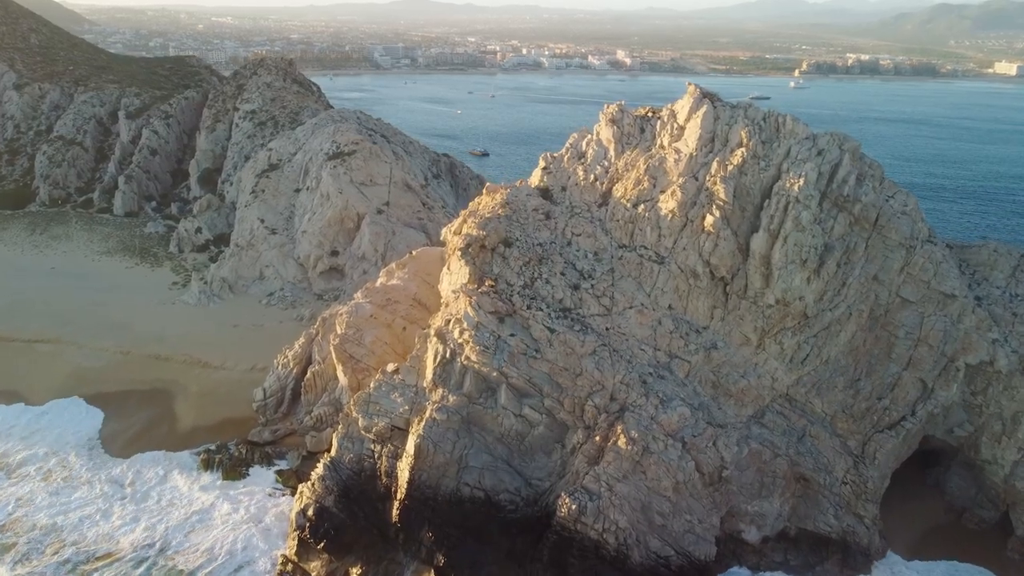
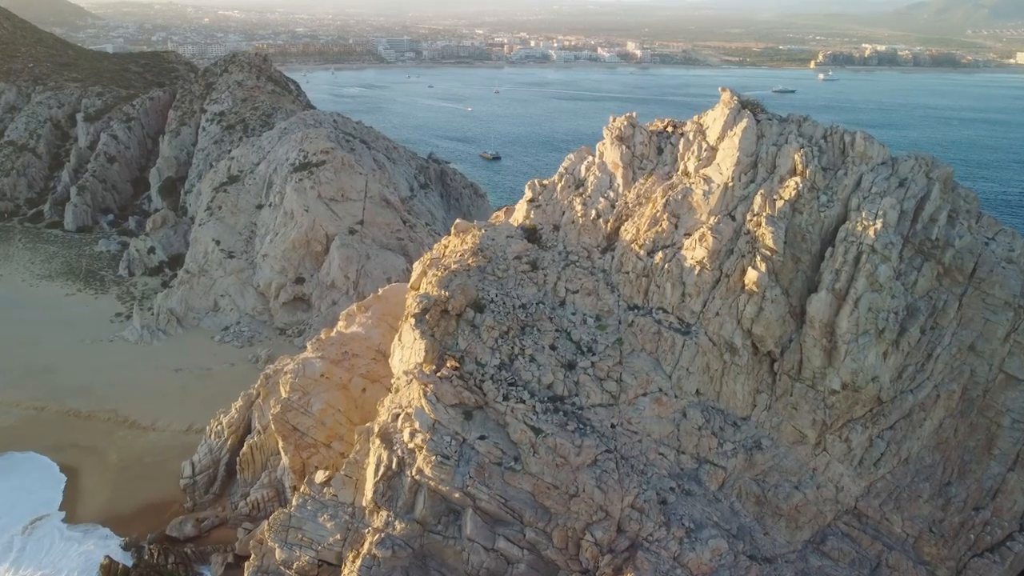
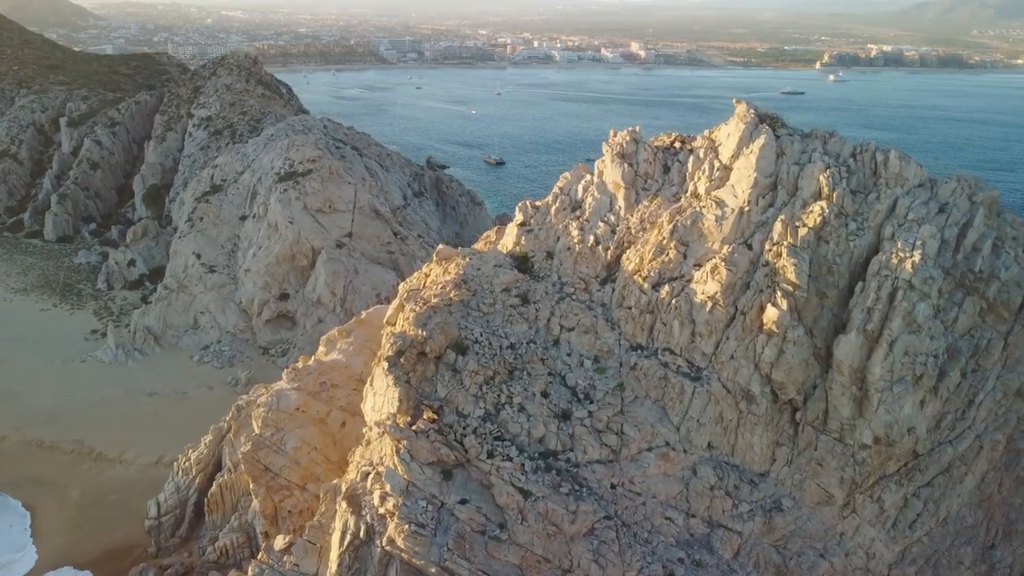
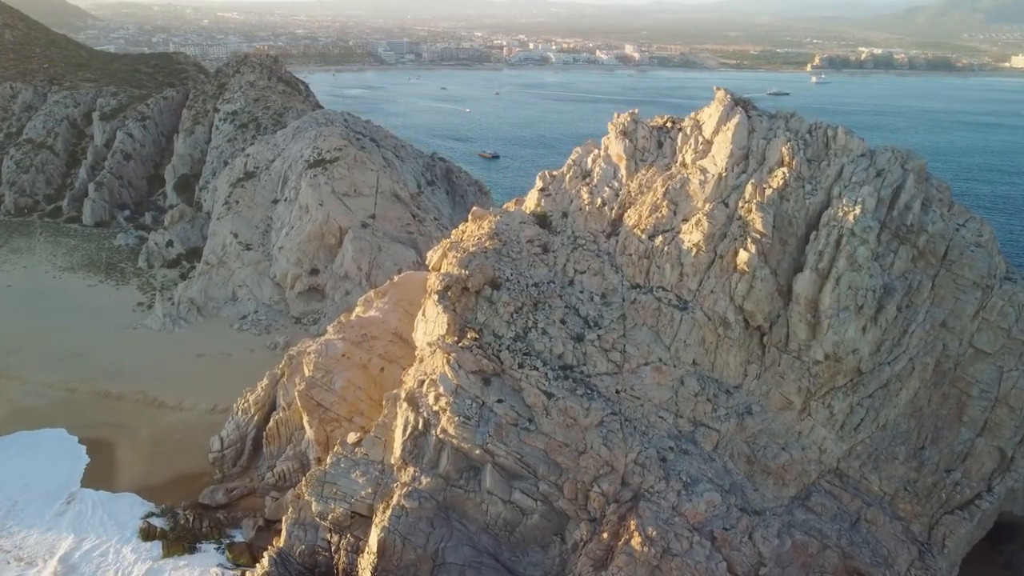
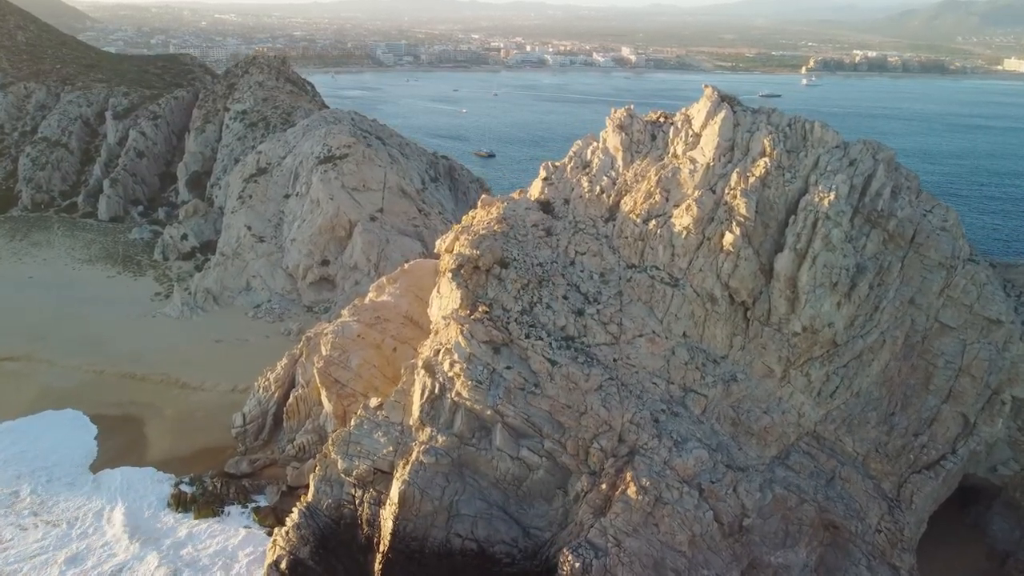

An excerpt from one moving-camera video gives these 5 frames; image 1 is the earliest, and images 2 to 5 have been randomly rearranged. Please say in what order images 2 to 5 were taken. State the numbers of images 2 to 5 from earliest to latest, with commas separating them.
5, 4, 2, 3
